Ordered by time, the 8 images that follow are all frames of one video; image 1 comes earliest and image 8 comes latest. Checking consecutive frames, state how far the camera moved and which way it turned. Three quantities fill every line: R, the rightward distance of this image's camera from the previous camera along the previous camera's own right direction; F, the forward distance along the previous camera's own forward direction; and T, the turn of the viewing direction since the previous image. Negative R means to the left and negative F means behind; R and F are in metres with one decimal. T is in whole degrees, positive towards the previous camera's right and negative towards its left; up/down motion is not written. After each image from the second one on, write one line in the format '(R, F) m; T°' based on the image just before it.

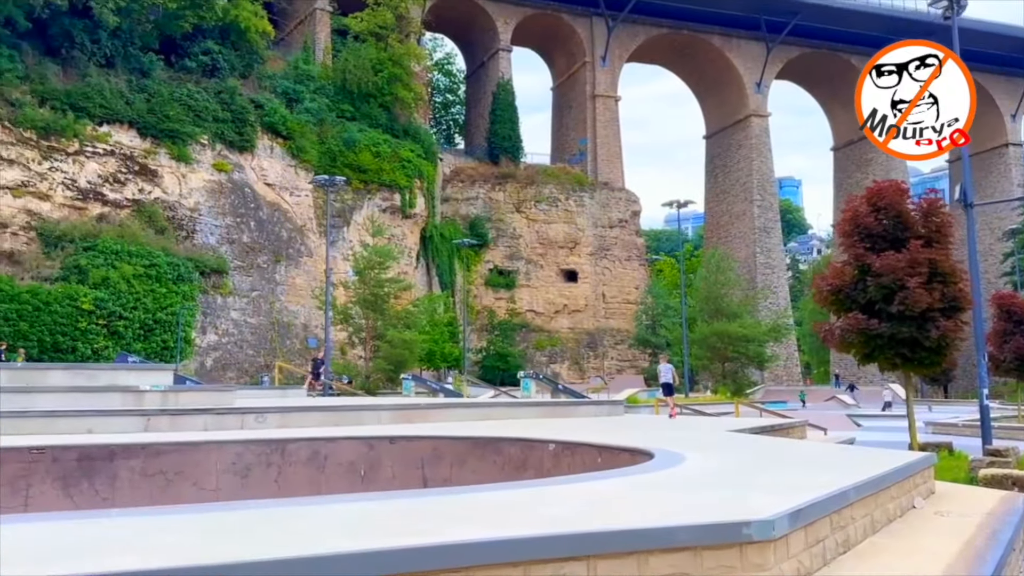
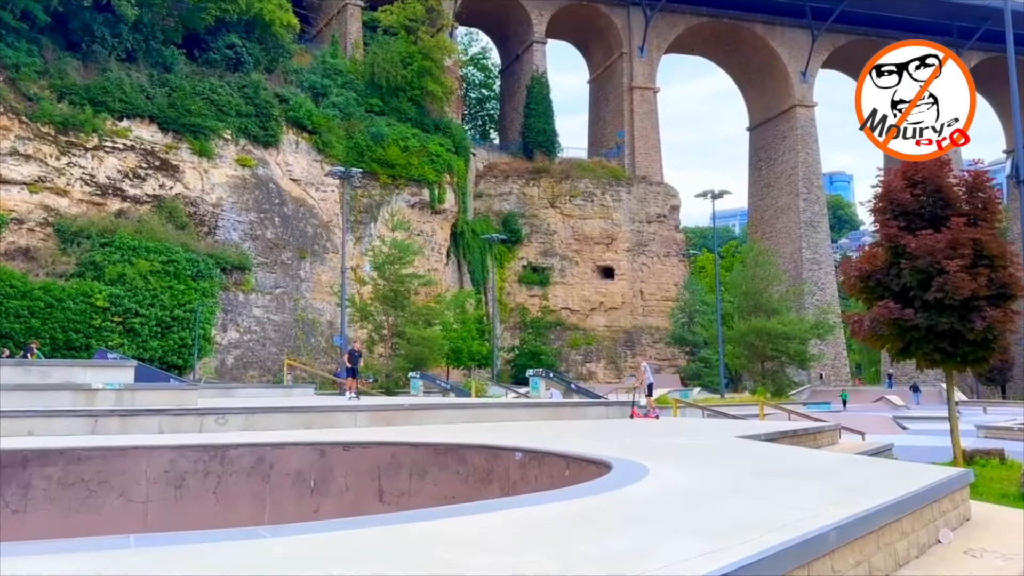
(+0.6, +0.9) m; -3°
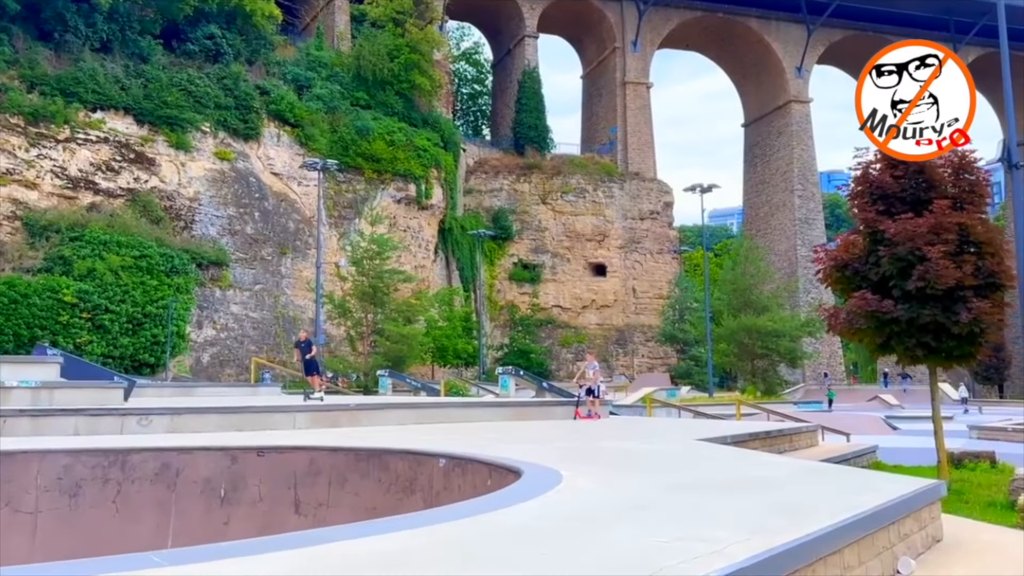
(+0.4, +0.6) m; 0°
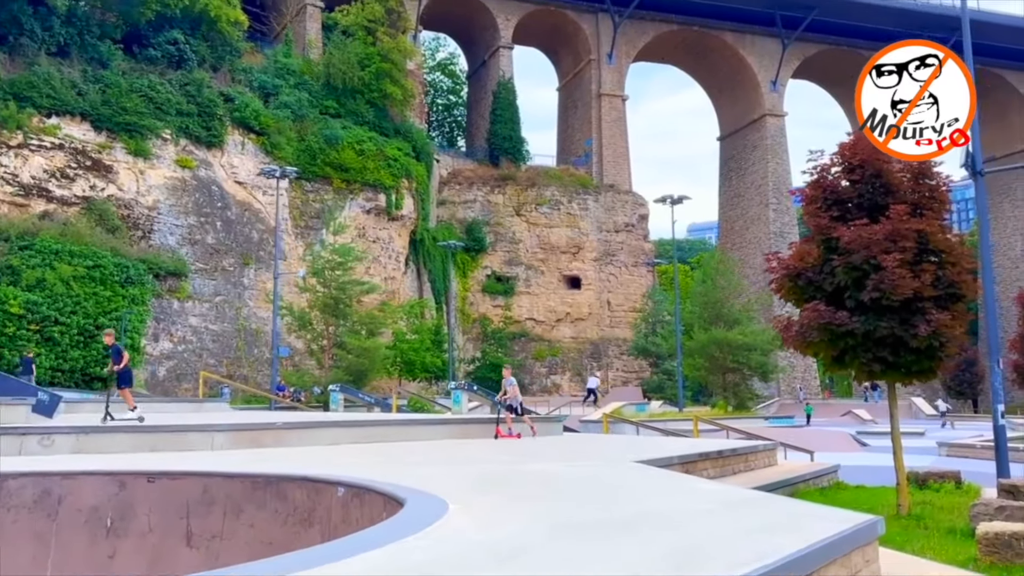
(+0.4, +0.5) m; +1°
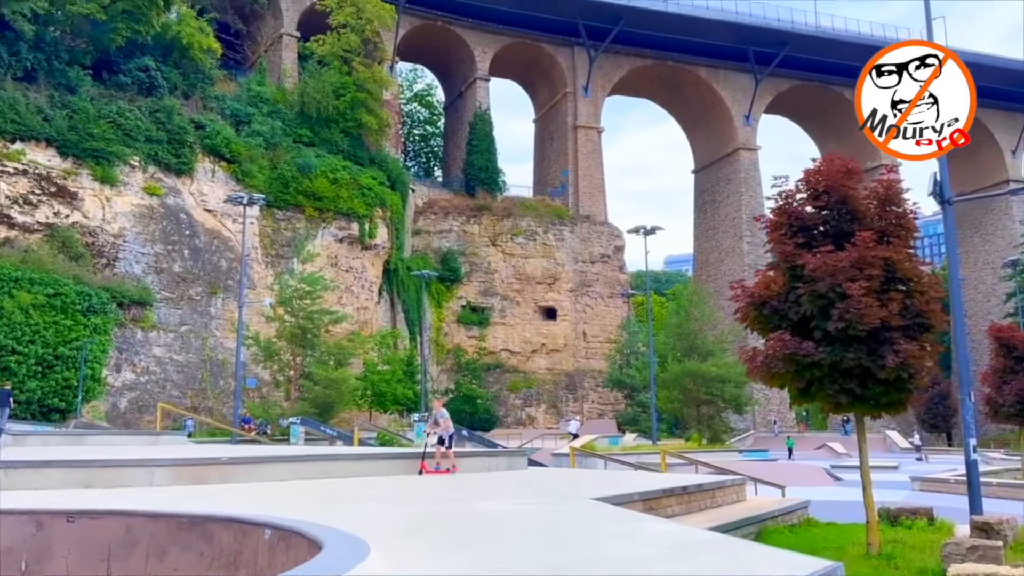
(+0.2, +0.3) m; +1°
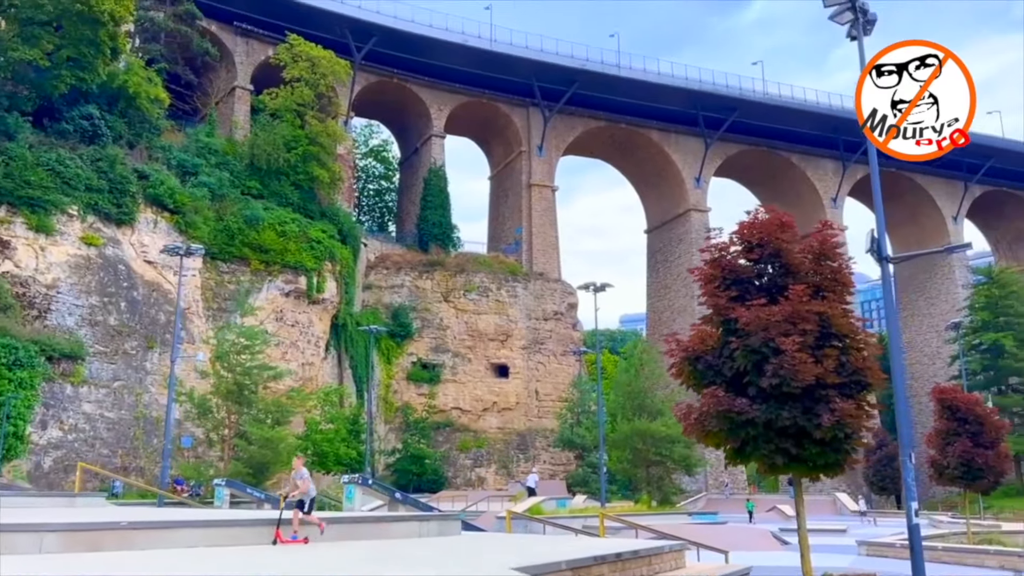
(+0.2, +0.3) m; +3°
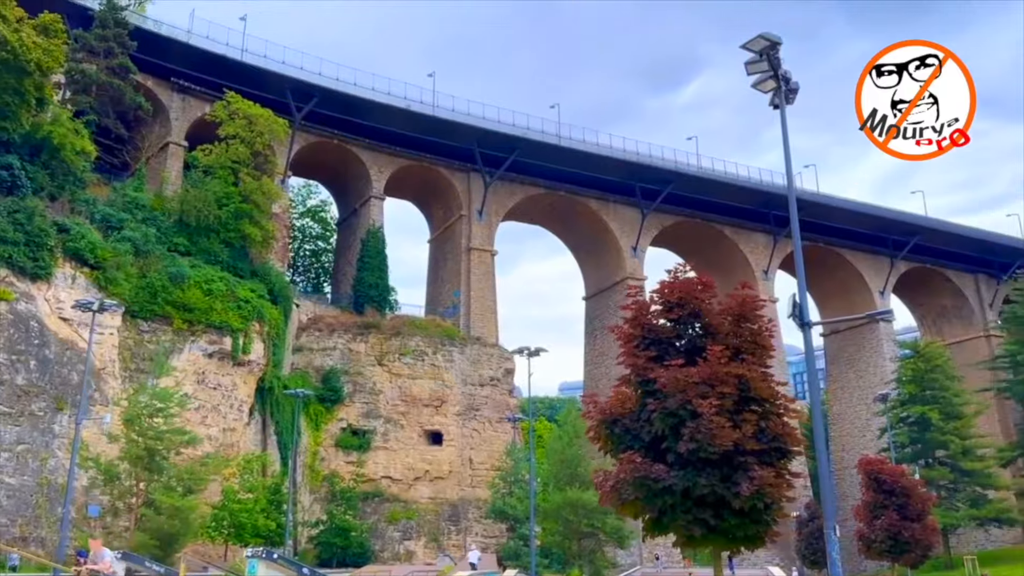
(+0.2, +0.3) m; +4°
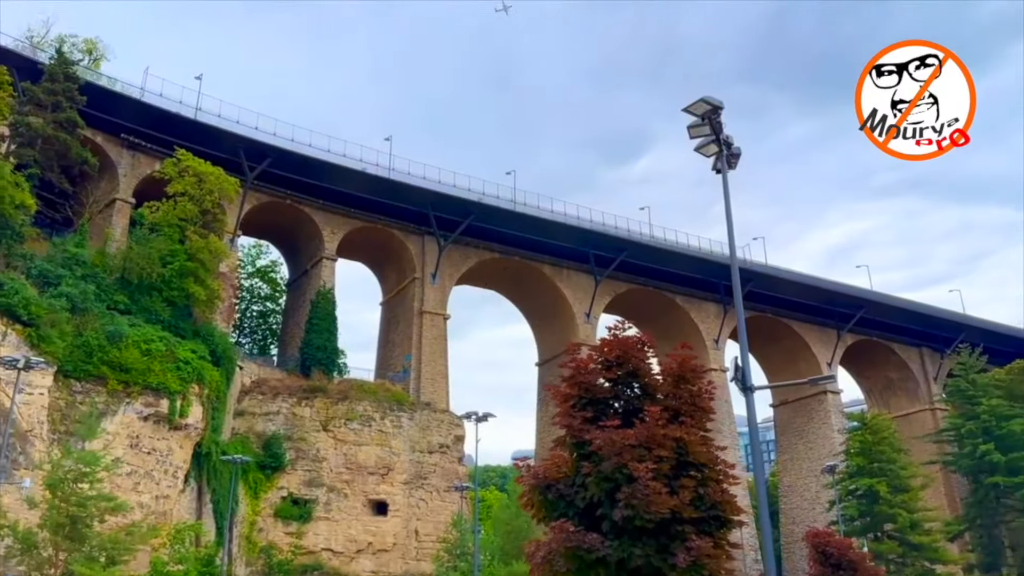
(+0.2, +0.2) m; +3°
